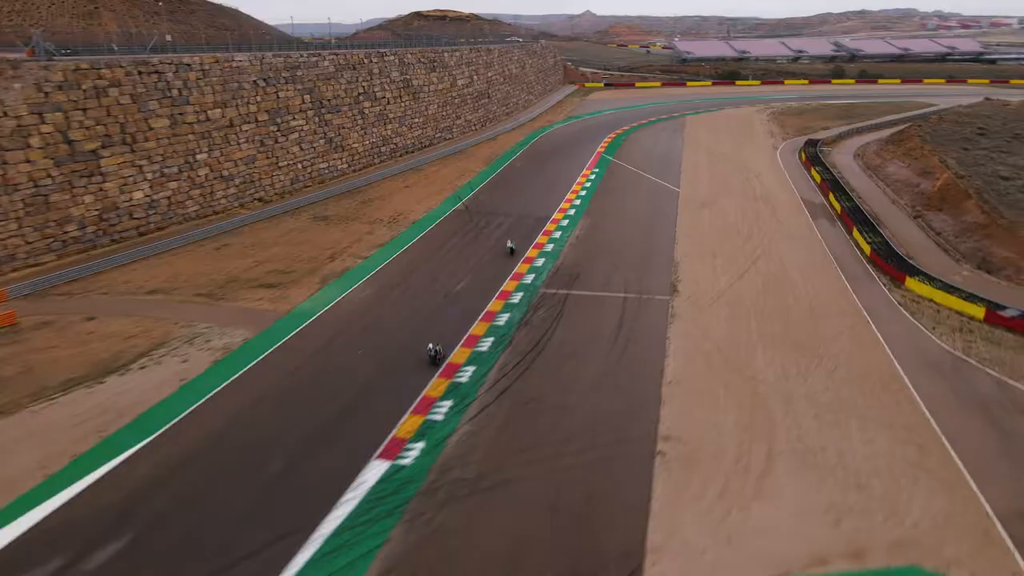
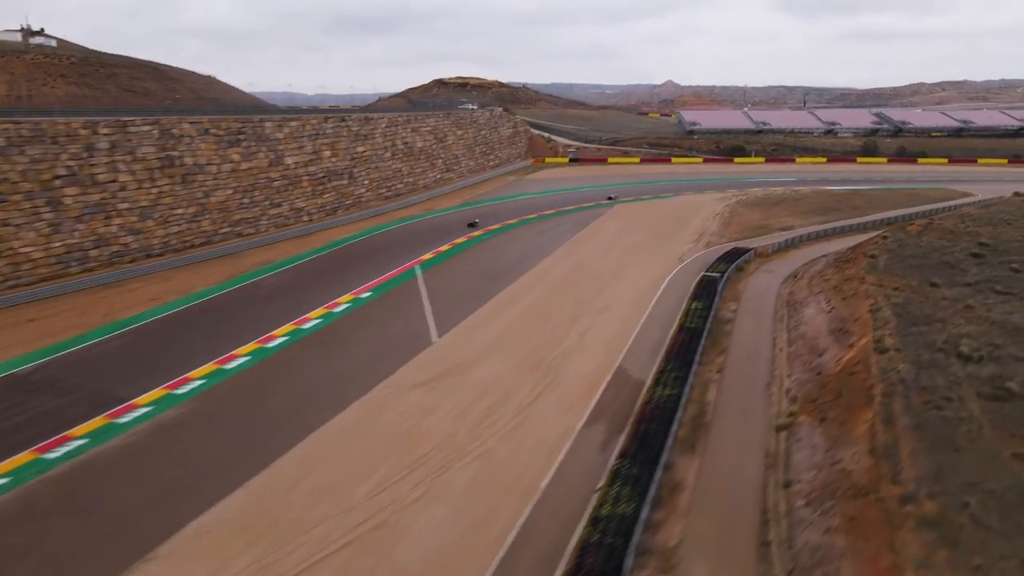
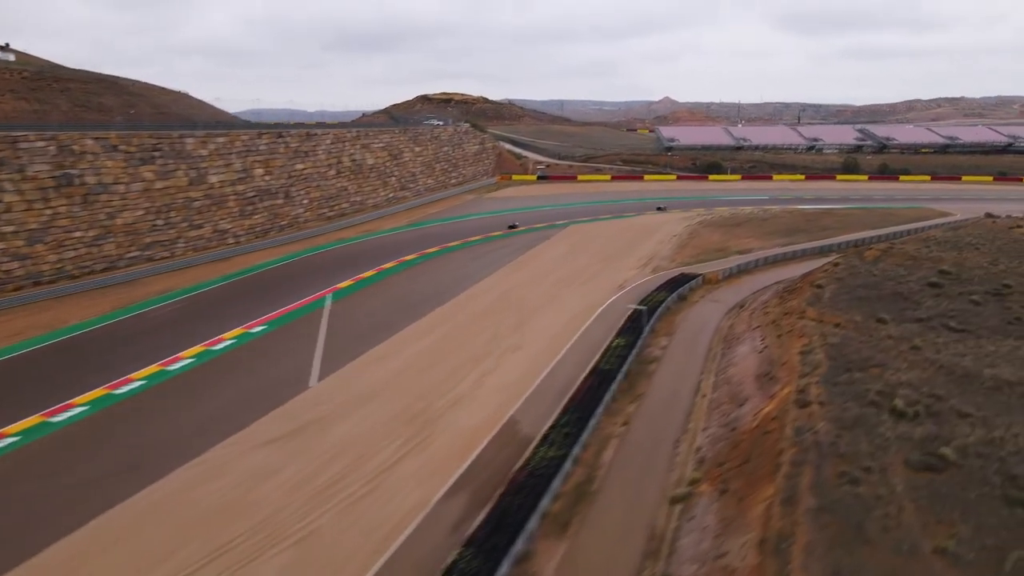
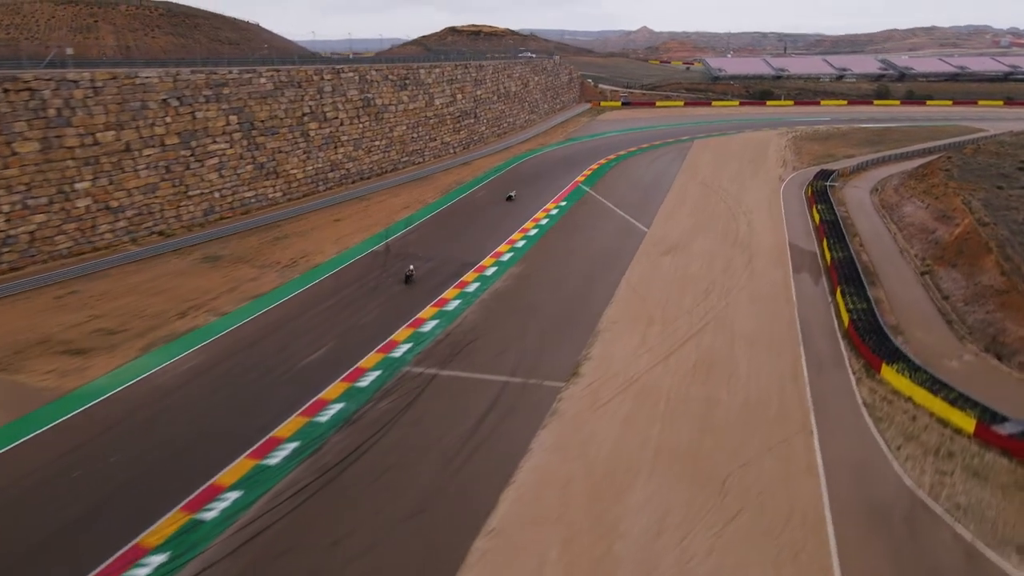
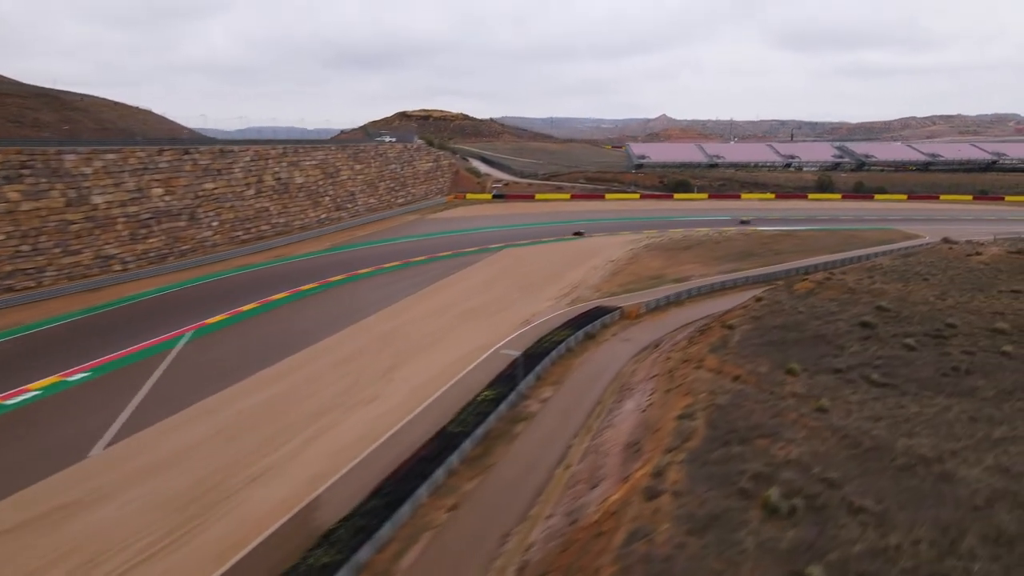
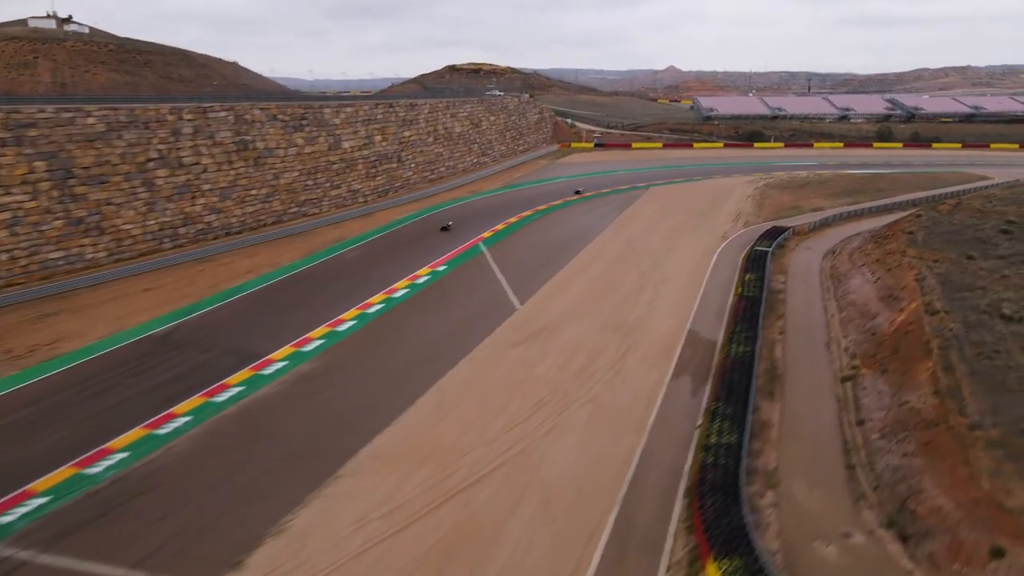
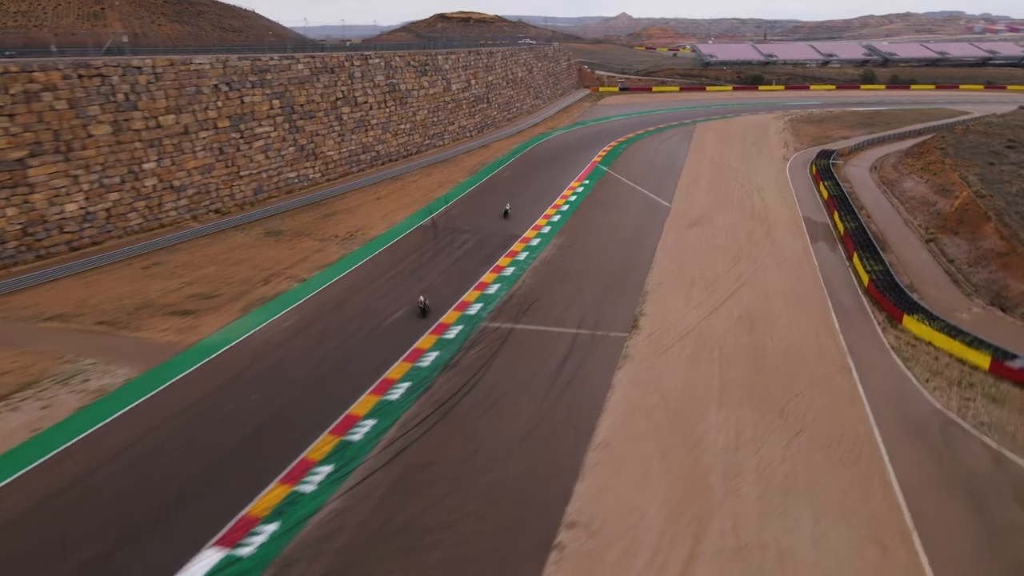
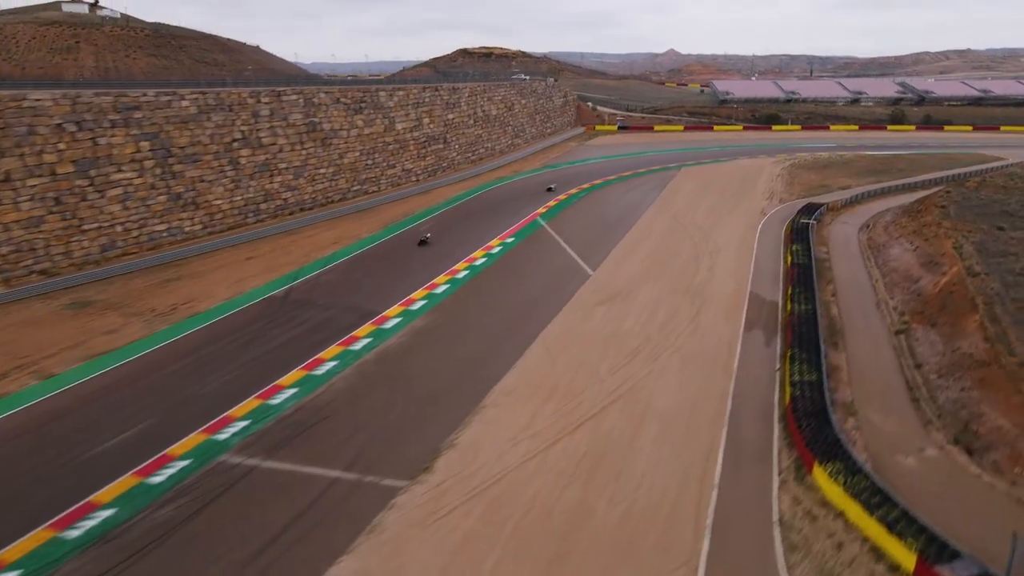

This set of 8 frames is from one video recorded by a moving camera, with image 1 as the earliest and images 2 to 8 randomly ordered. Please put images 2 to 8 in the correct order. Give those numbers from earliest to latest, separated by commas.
7, 4, 8, 6, 2, 3, 5
